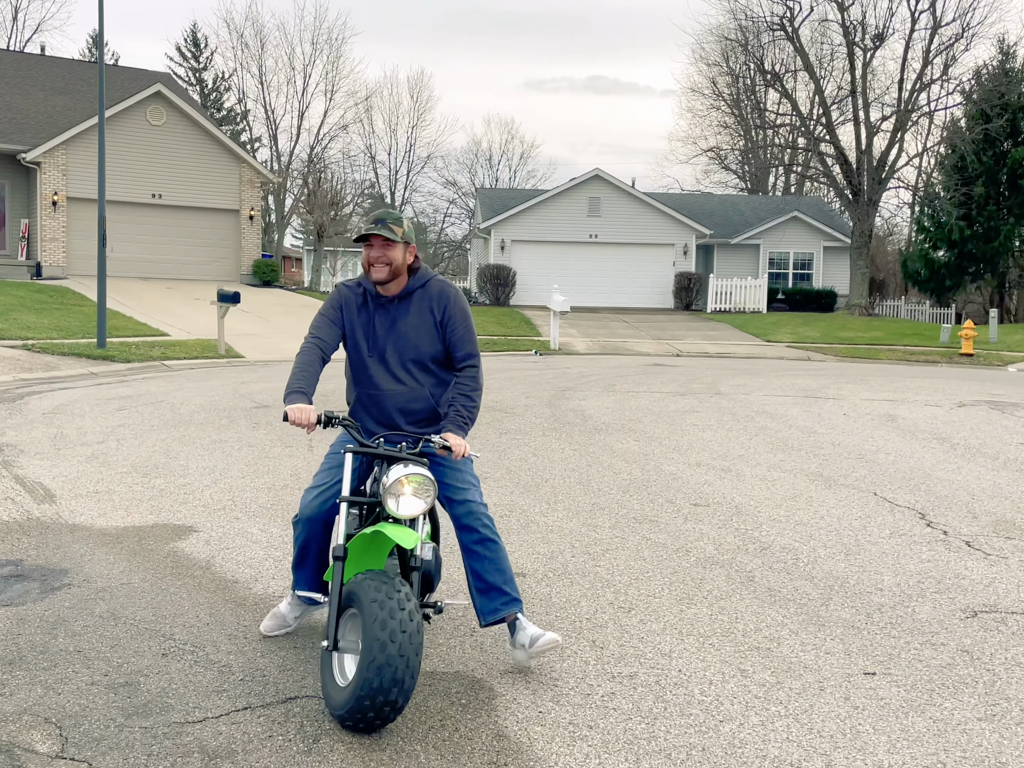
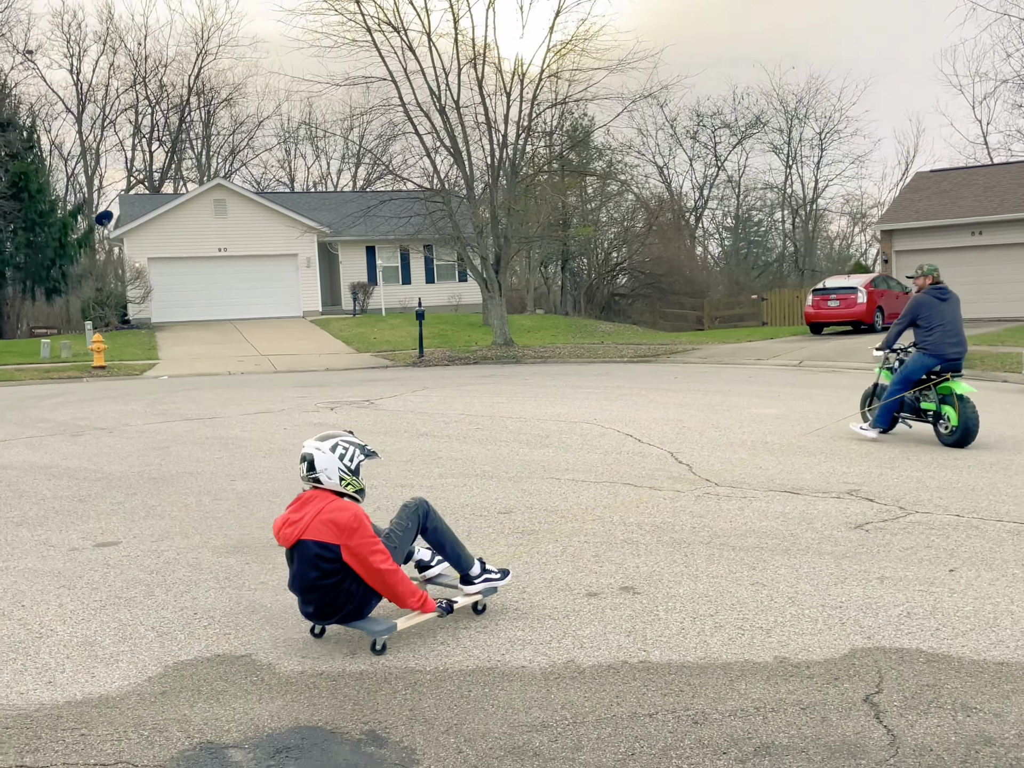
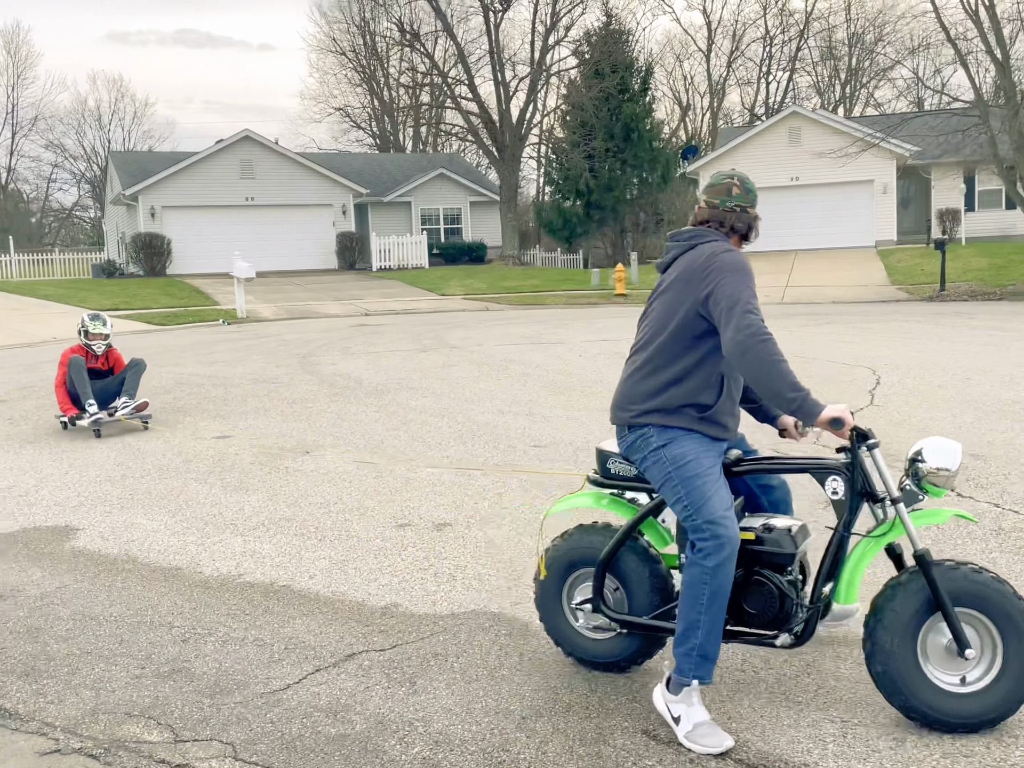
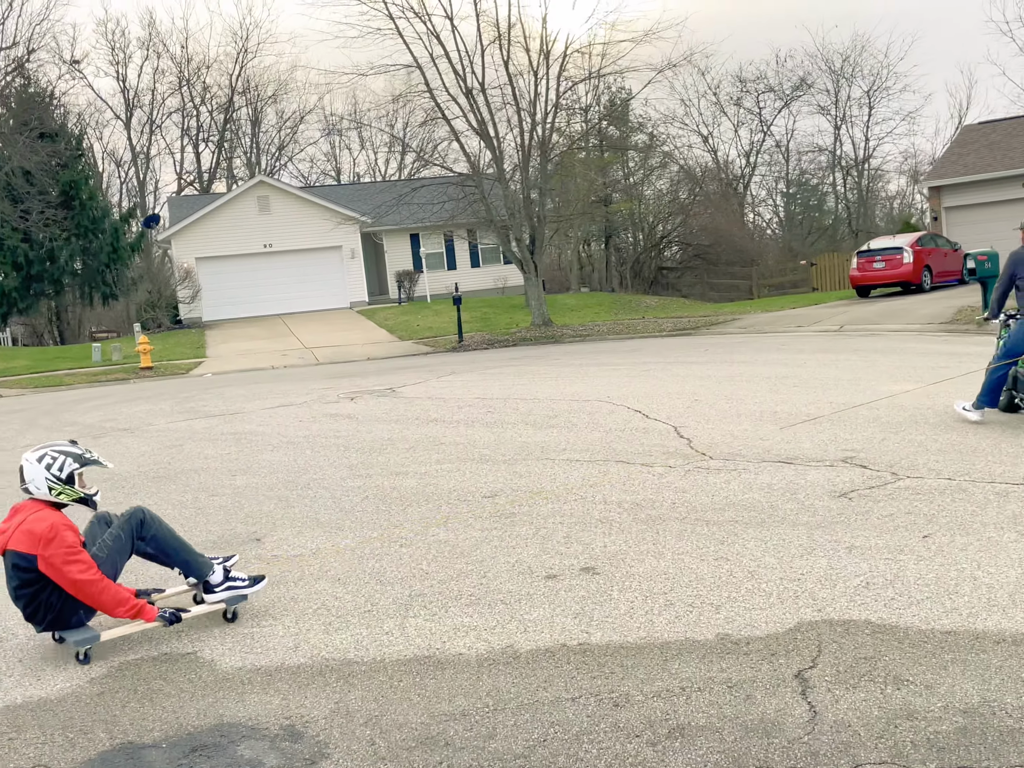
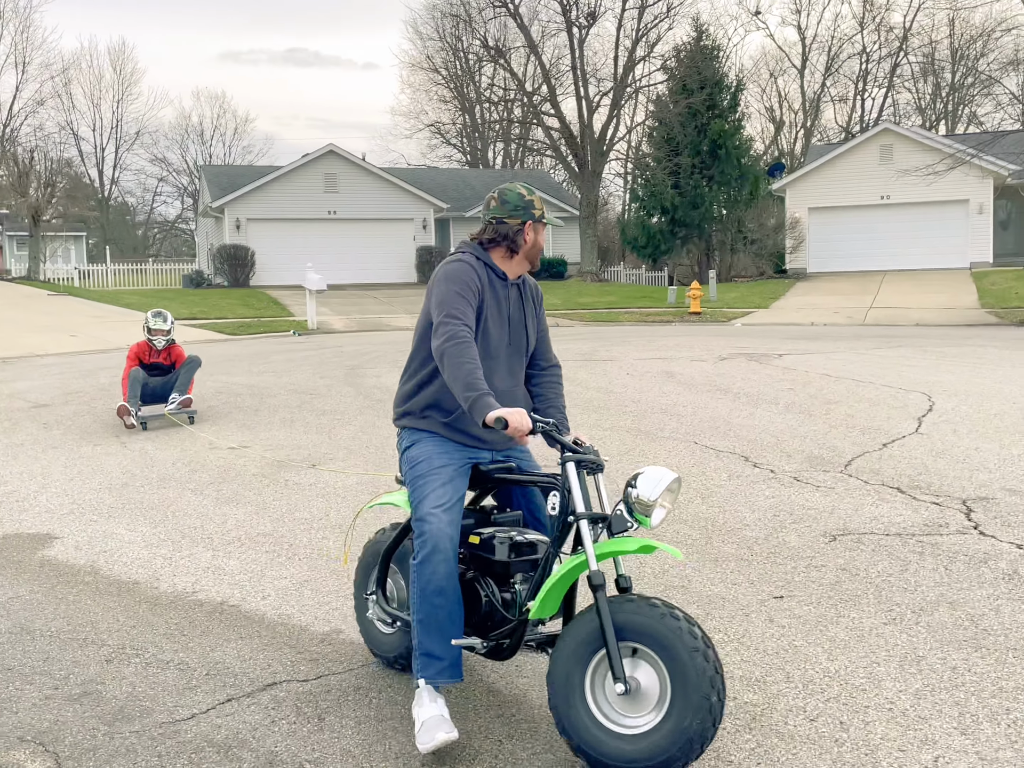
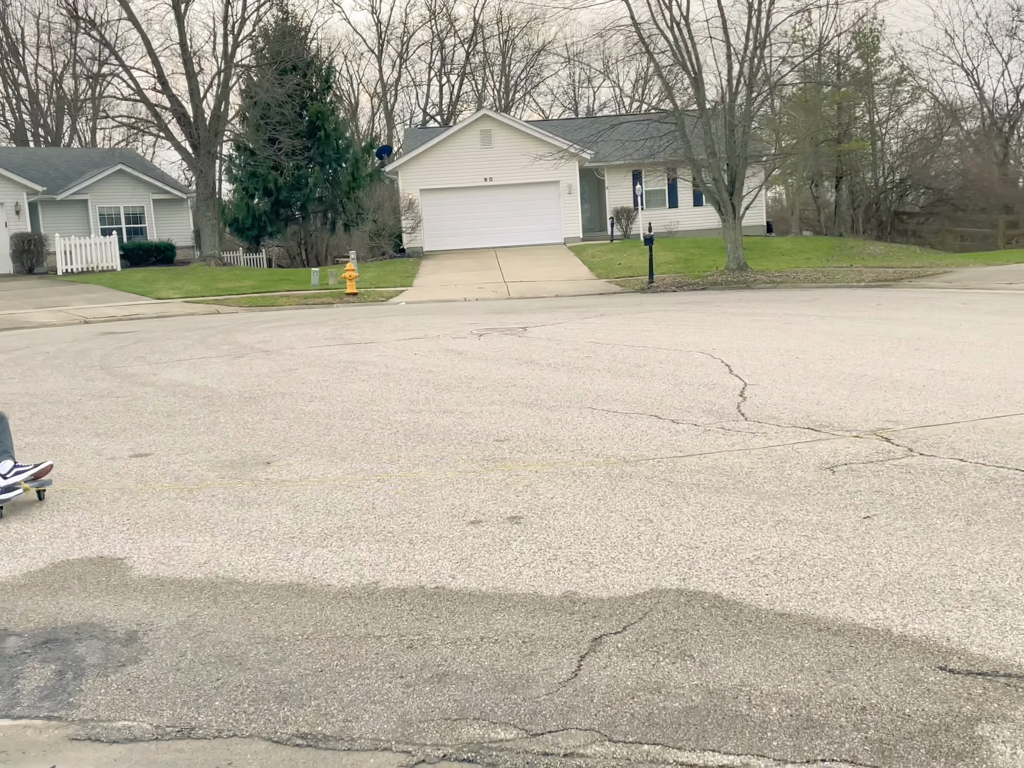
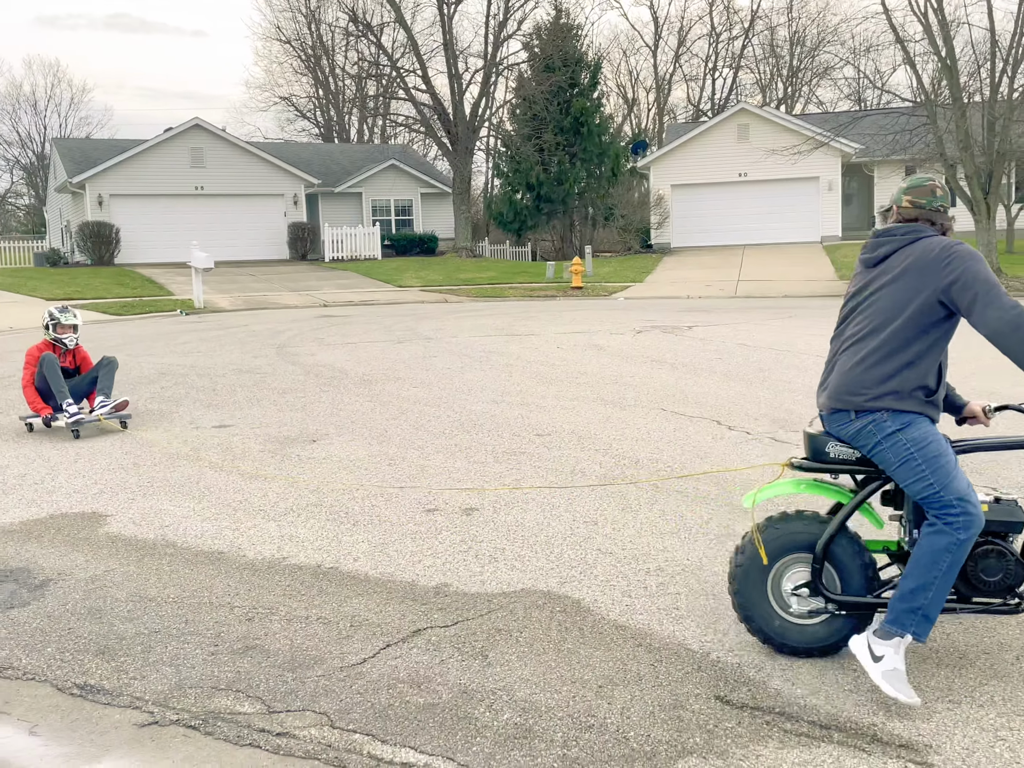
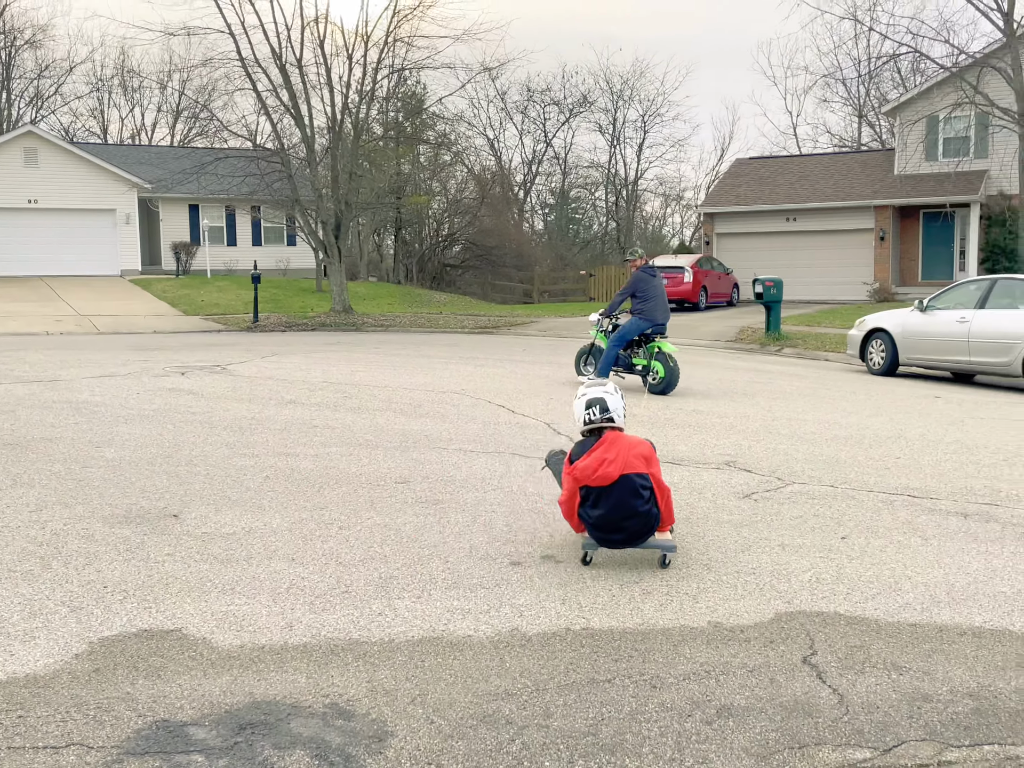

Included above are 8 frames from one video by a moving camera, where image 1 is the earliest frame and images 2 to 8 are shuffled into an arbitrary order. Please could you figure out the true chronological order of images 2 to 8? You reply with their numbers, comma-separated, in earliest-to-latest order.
5, 3, 7, 6, 4, 2, 8
